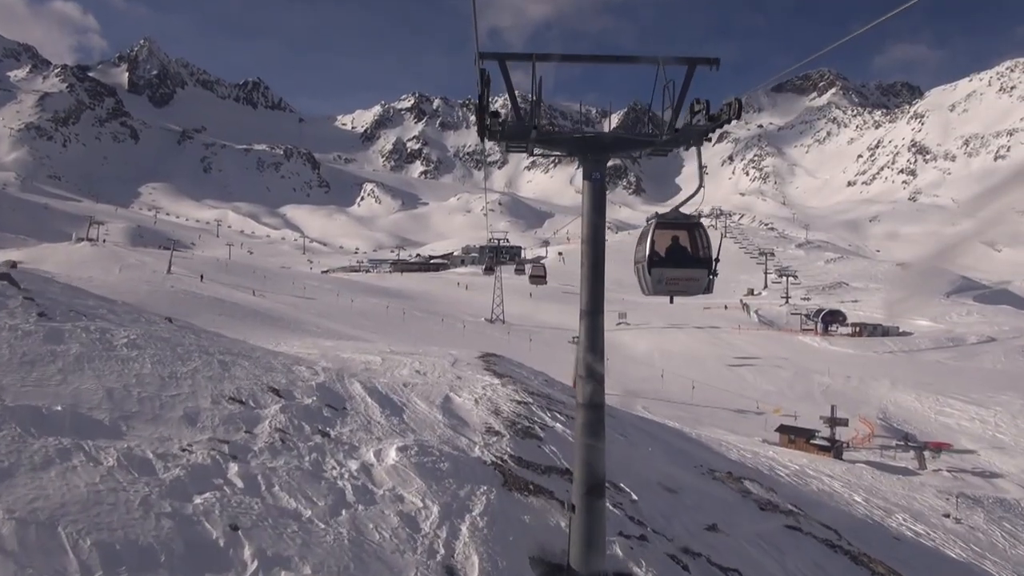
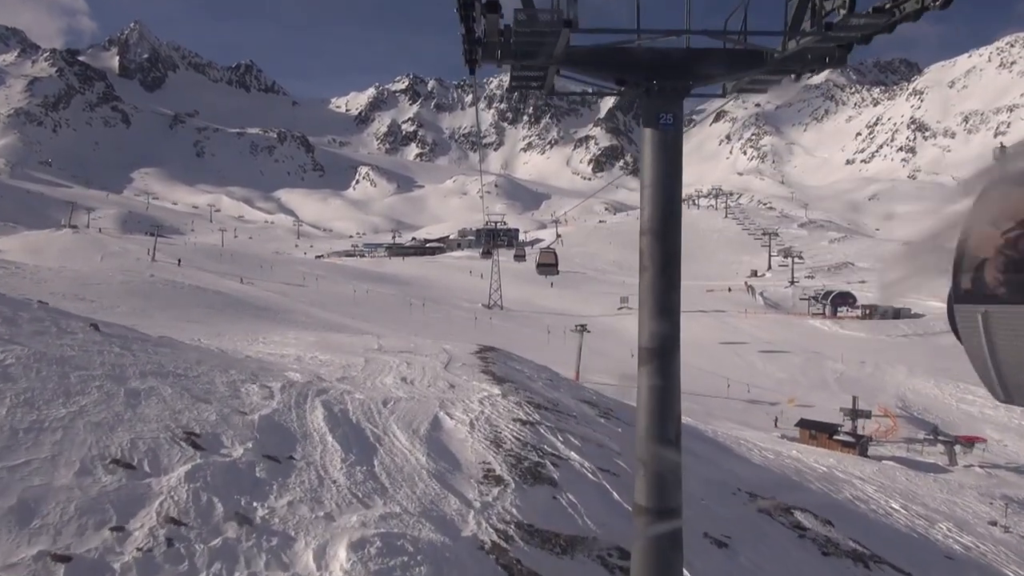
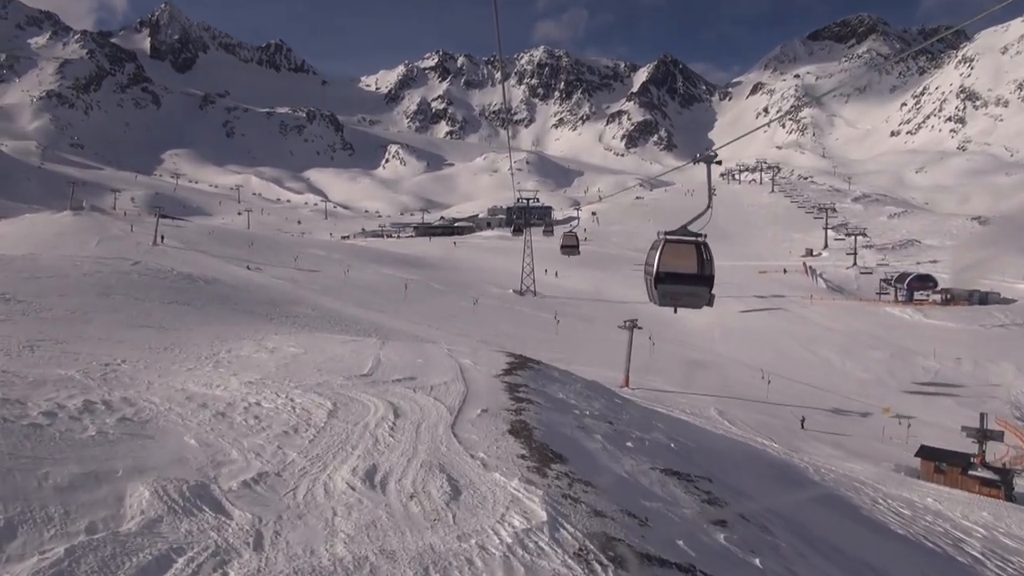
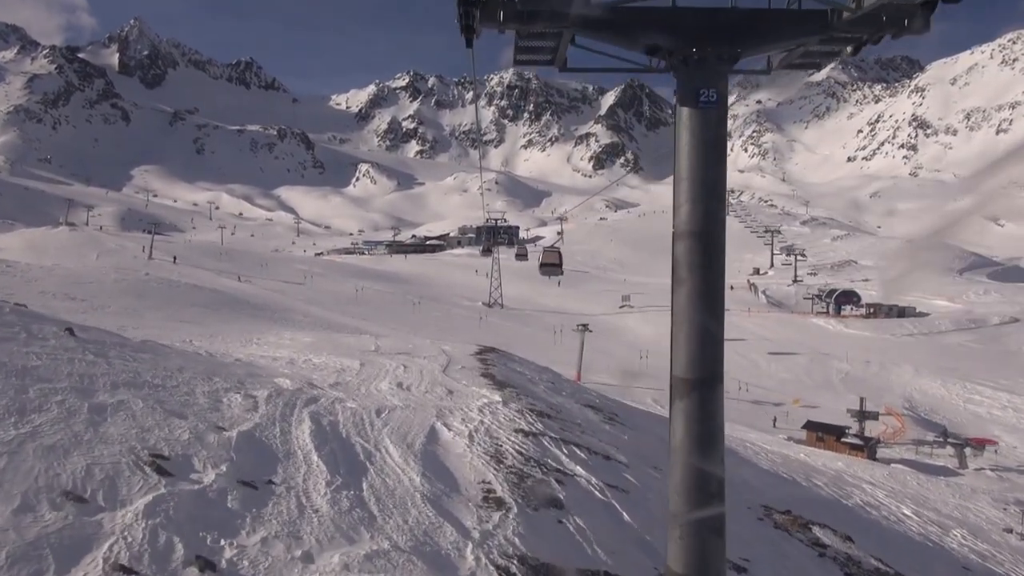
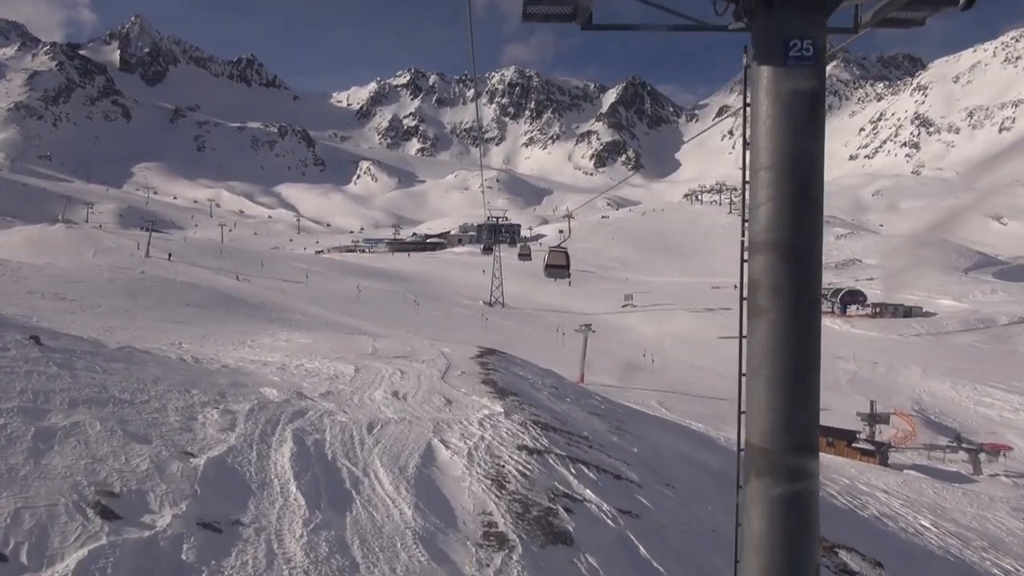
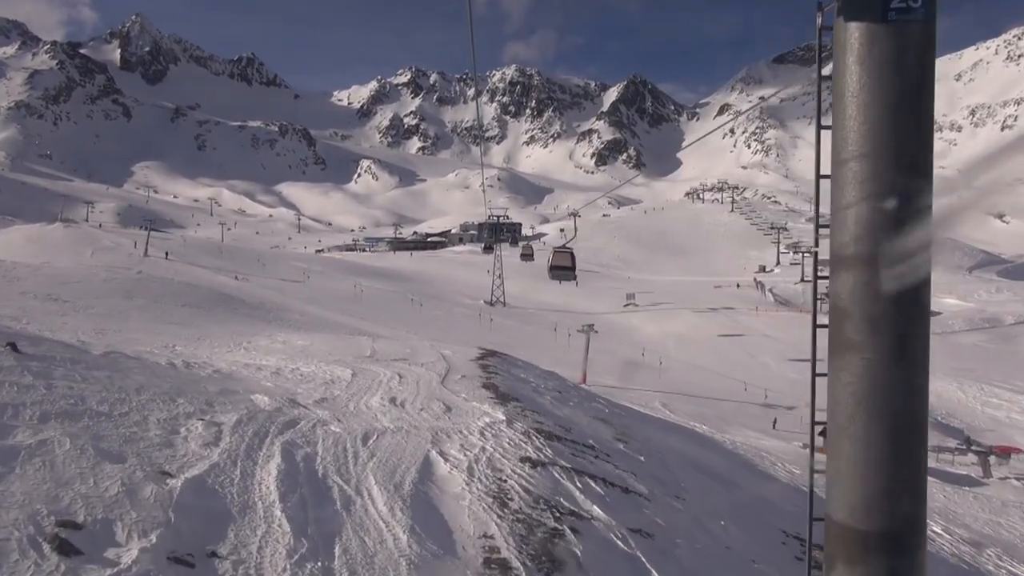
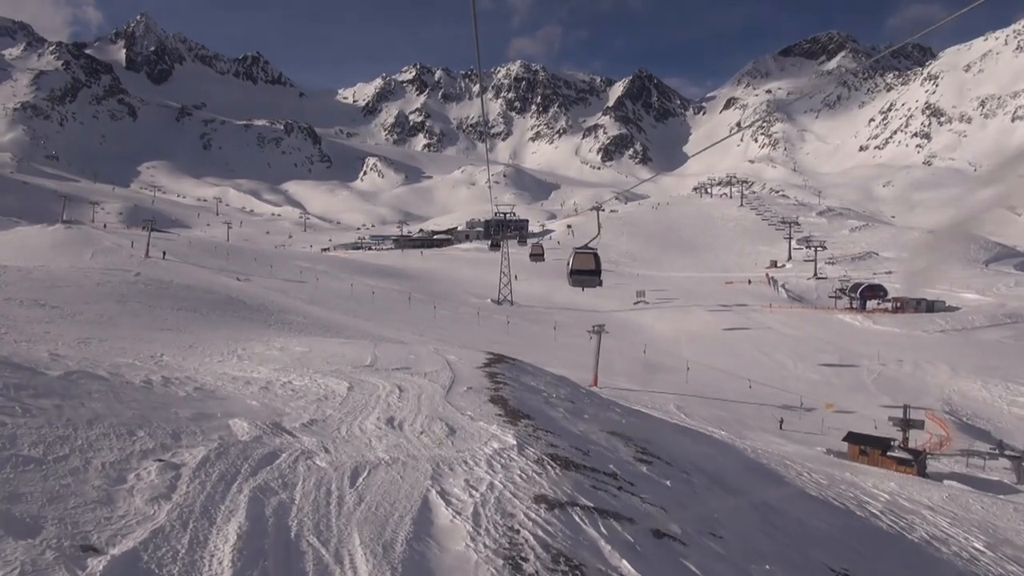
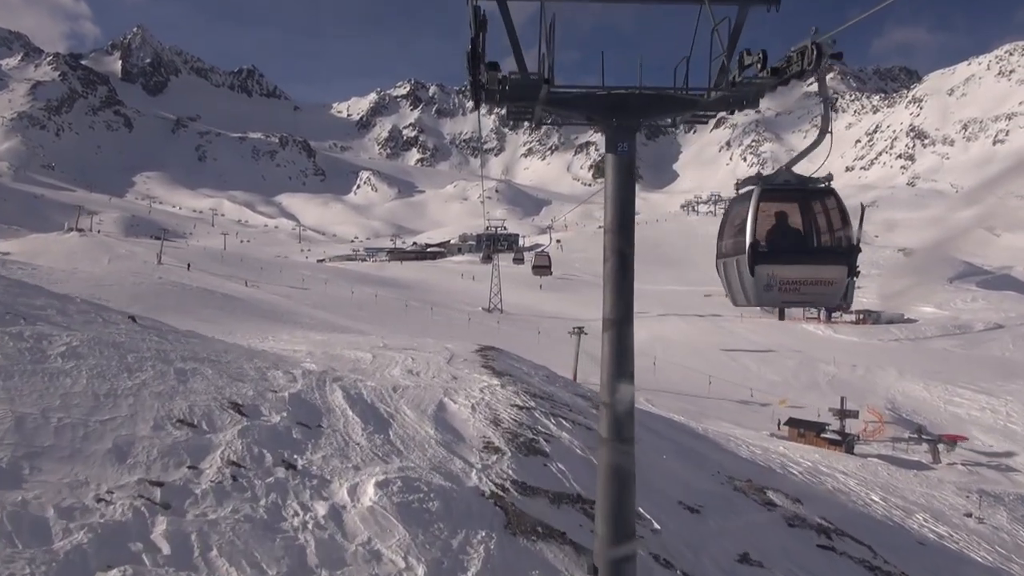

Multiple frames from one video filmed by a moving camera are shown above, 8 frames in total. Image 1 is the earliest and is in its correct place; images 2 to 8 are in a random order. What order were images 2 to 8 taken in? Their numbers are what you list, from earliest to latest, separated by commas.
8, 2, 4, 5, 6, 7, 3
